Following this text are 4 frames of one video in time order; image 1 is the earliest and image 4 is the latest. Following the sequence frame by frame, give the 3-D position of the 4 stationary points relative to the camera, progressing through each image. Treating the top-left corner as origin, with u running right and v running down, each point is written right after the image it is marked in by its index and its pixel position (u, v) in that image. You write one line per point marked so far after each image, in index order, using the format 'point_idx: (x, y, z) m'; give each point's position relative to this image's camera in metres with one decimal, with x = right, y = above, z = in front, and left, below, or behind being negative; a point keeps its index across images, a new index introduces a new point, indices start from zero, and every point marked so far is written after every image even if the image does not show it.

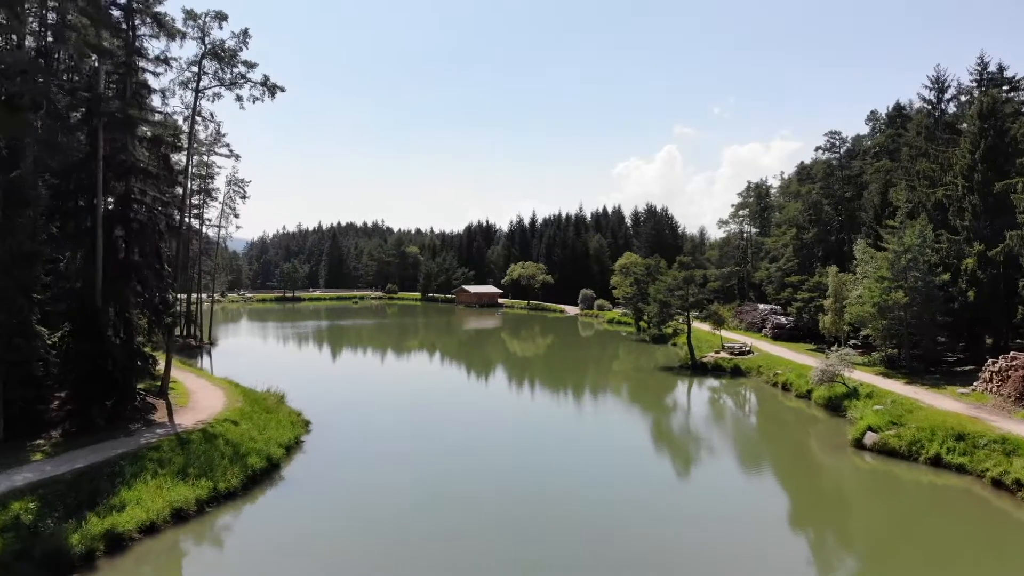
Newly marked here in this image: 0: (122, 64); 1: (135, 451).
0: (-13.1, +7.6, +20.0) m
1: (-10.1, -4.4, +15.7) m
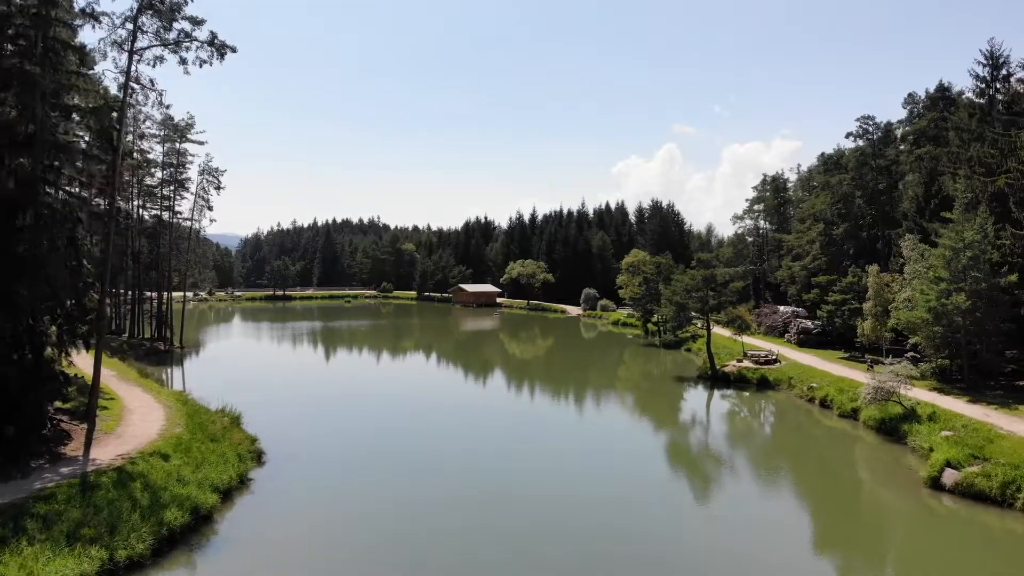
0: (-13.2, +7.5, +16.3) m
1: (-10.1, -4.4, +12.1) m
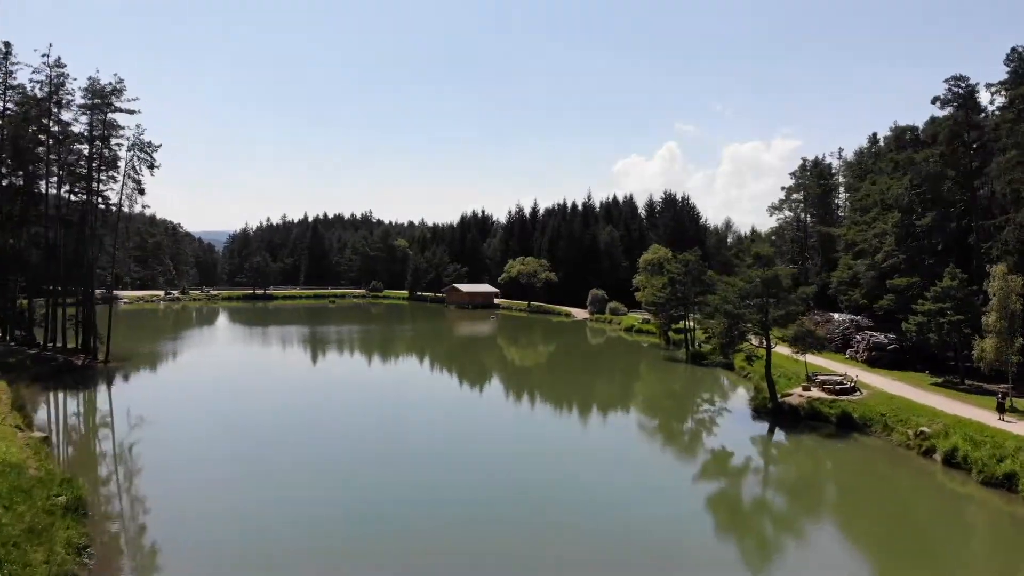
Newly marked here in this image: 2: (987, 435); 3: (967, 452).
0: (-13.2, +7.4, +9.2) m
1: (-10.2, -4.6, +5.0) m
2: (+14.4, -4.5, +18.1) m
3: (+13.4, -4.8, +17.8) m
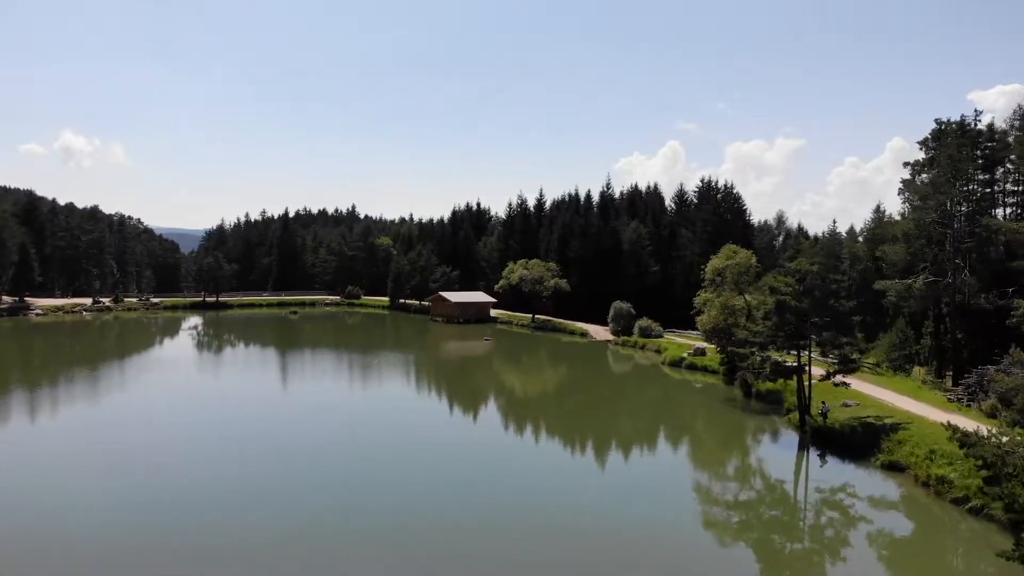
0: (-13.3, +6.3, -4.6) m
1: (-10.3, -5.7, -8.7) m
2: (+14.4, -5.6, +4.3) m
3: (+13.3, -6.0, +4.0) m
